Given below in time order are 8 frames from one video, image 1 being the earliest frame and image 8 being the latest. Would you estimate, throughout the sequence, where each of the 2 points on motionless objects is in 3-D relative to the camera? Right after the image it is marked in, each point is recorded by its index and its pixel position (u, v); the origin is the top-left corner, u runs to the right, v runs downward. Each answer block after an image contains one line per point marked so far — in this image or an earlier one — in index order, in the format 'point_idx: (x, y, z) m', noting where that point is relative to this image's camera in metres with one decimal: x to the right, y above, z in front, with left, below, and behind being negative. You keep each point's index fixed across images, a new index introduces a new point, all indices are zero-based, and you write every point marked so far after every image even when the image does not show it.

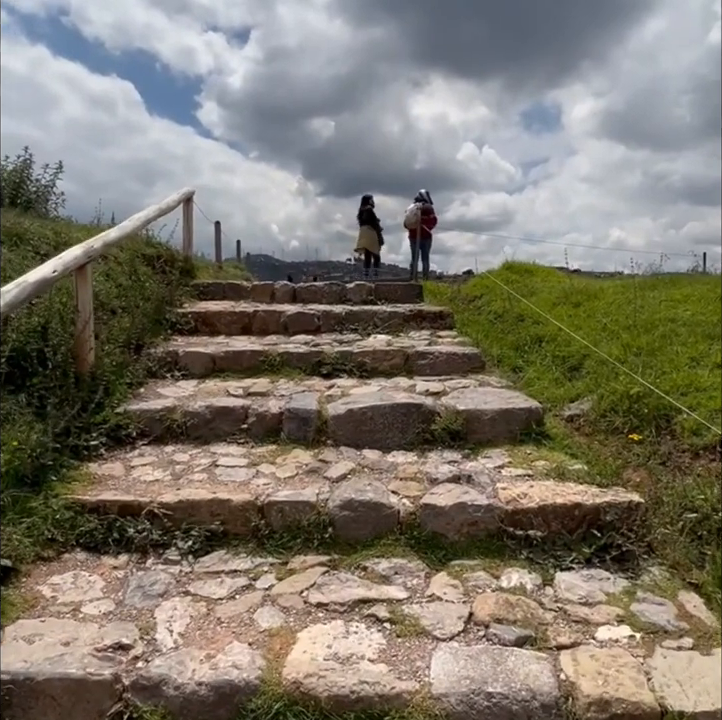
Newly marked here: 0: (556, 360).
0: (+1.4, 0.0, +4.5) m
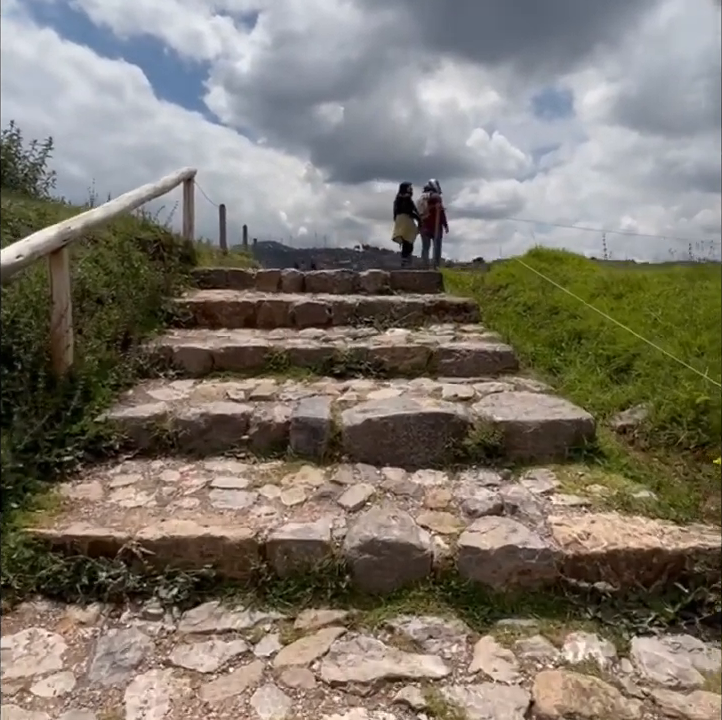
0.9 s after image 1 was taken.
0: (+1.5, 0.0, +4.0) m
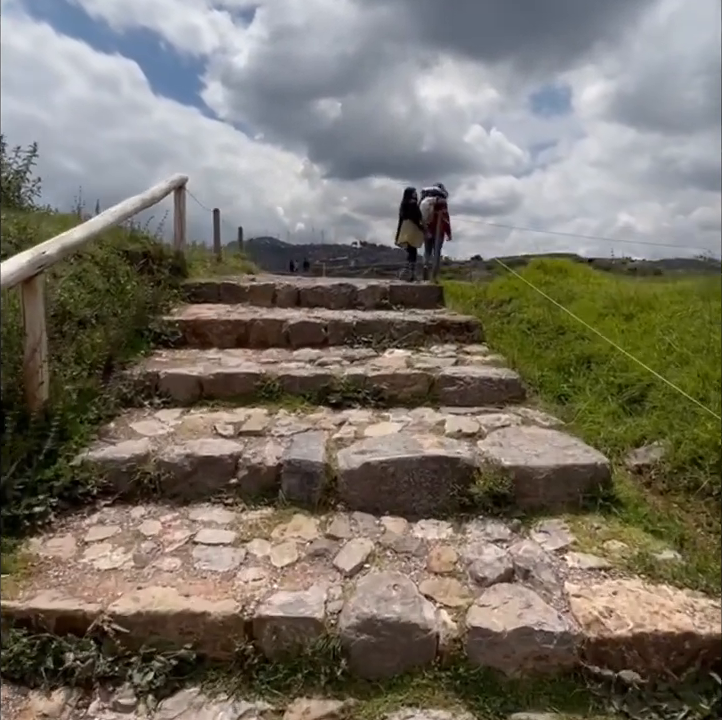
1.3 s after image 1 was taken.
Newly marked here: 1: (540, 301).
0: (+1.4, -0.2, +3.8) m
1: (+1.5, +0.5, +5.3) m
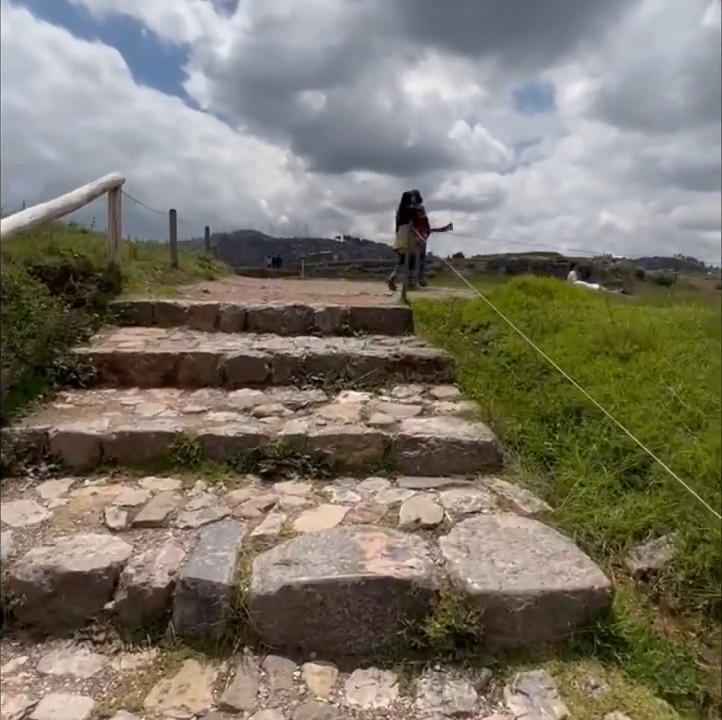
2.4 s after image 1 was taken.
0: (+1.2, -0.4, +3.1) m
1: (+1.2, +0.2, +4.6) m
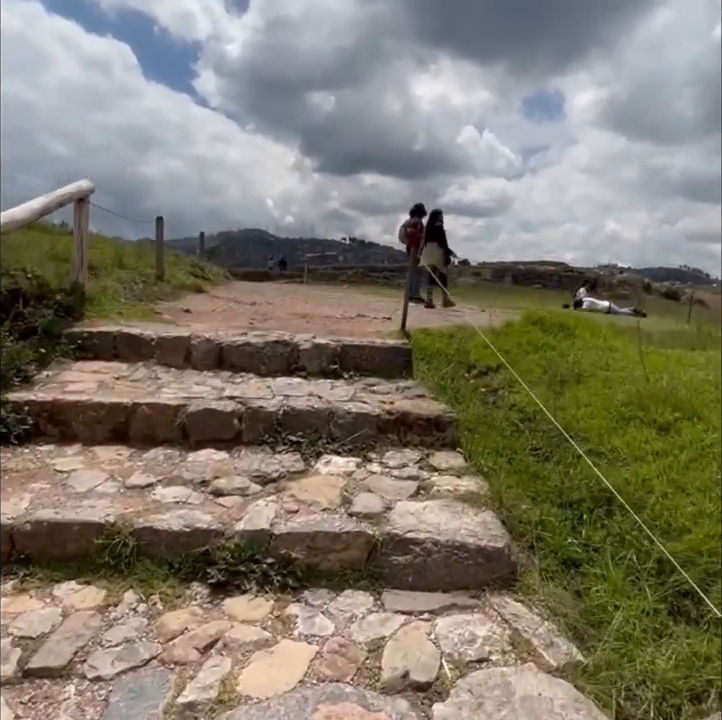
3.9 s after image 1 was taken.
0: (+1.1, -0.8, +2.5) m
1: (+1.1, -0.1, +4.0) m
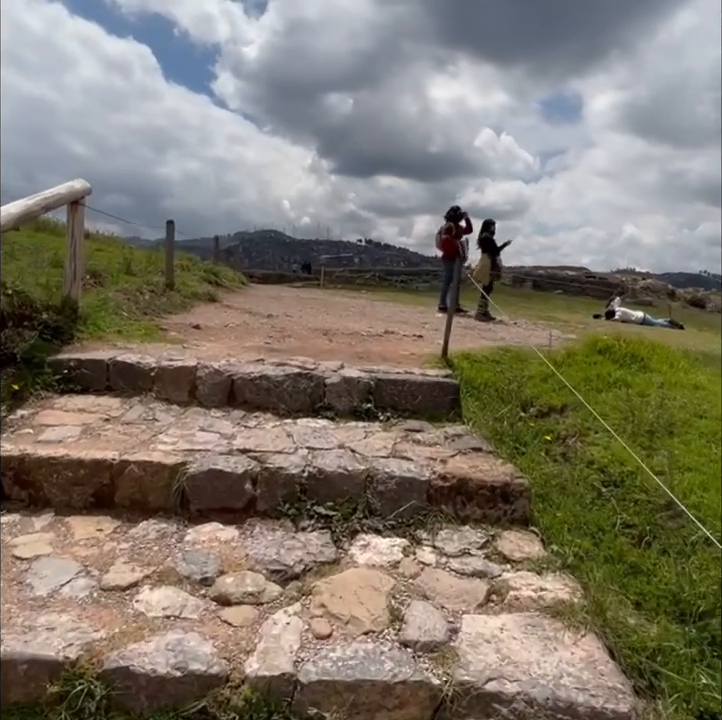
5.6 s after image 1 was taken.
0: (+1.2, -1.0, +1.7) m
1: (+1.3, -0.3, +3.3) m
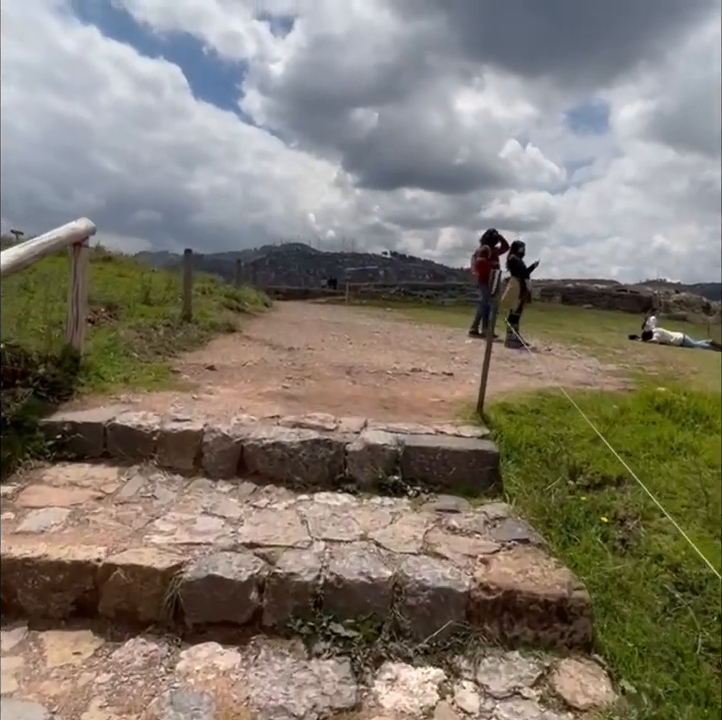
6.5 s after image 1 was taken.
0: (+1.3, -1.3, +1.2) m
1: (+1.4, -0.6, +2.8) m
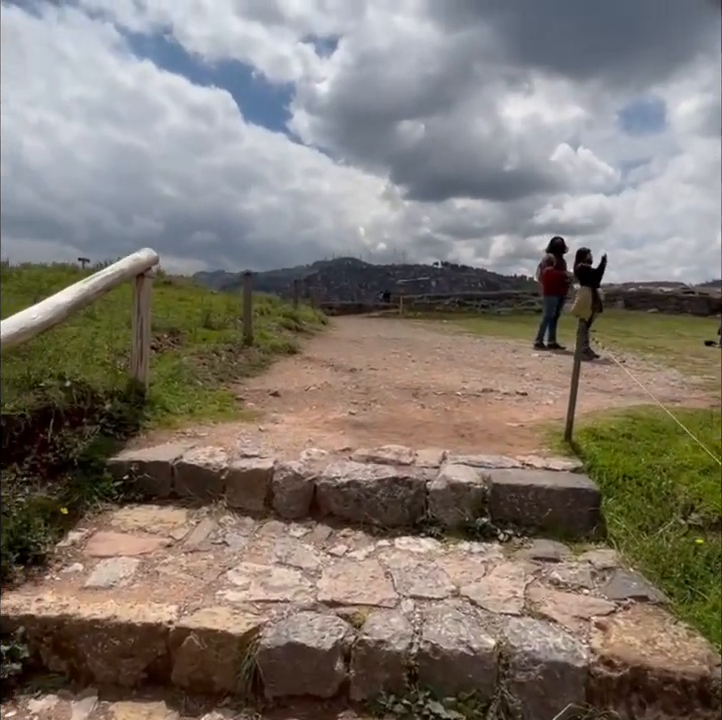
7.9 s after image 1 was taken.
0: (+1.5, -1.3, +0.8) m
1: (+1.8, -0.7, +2.4) m
